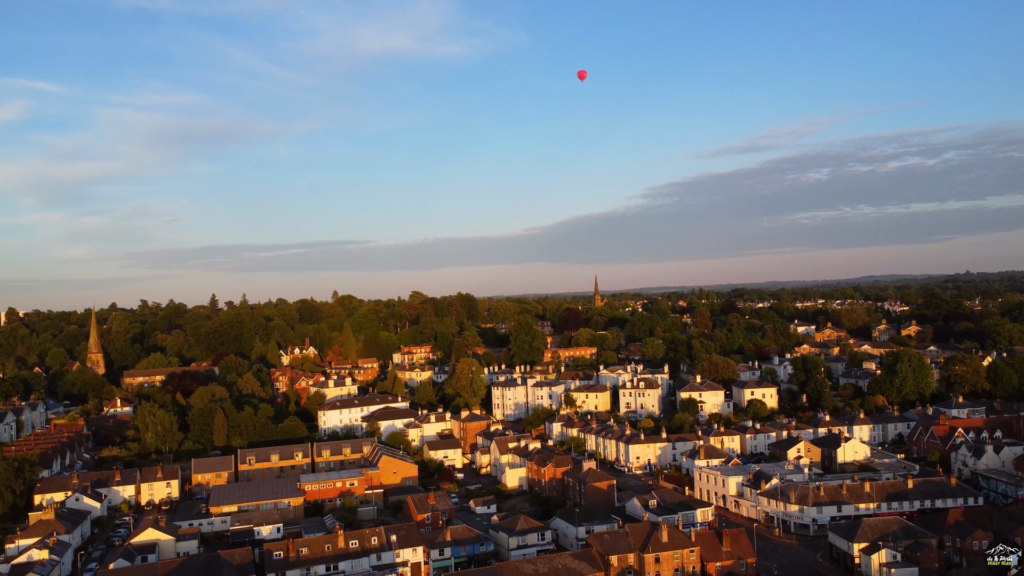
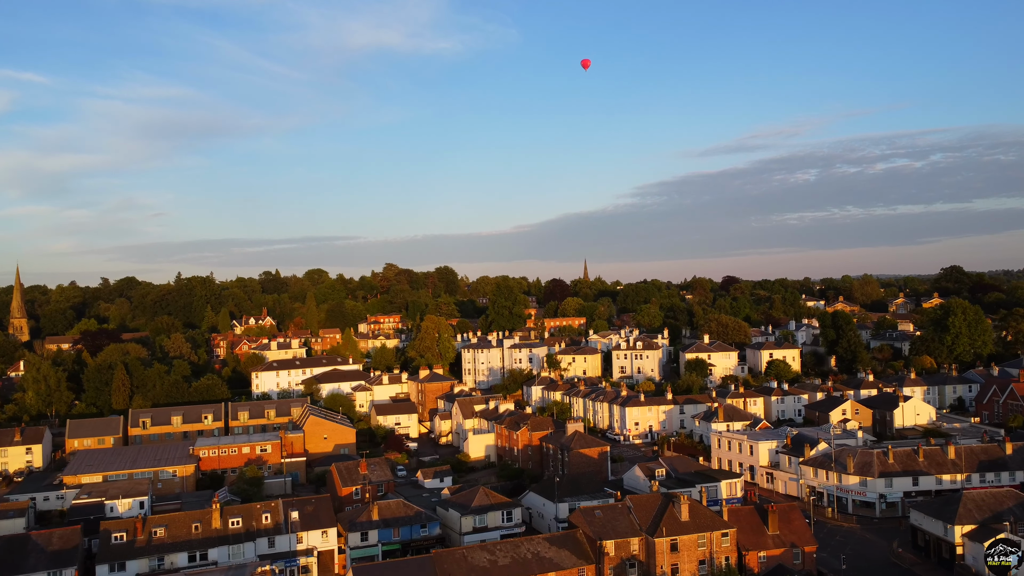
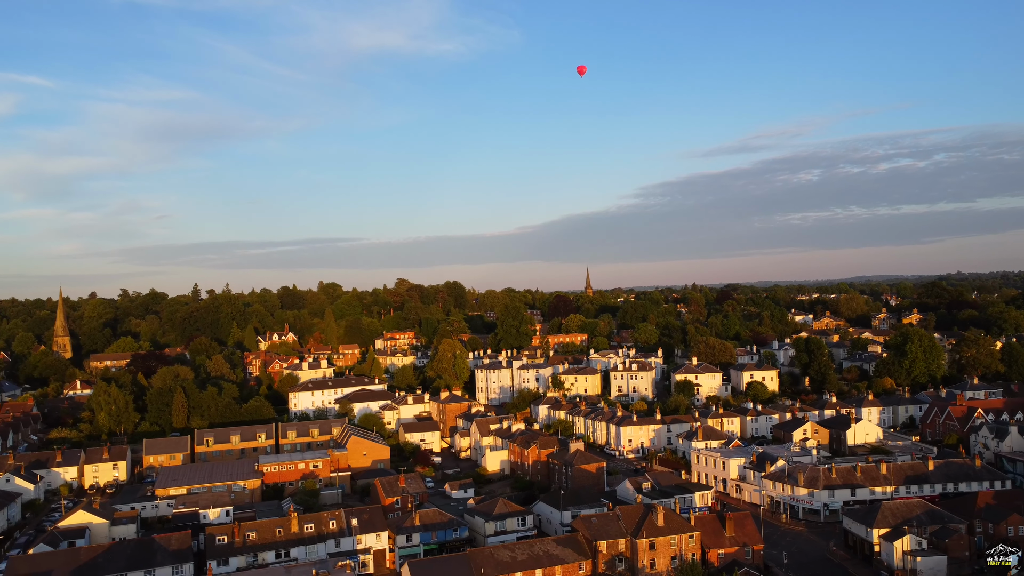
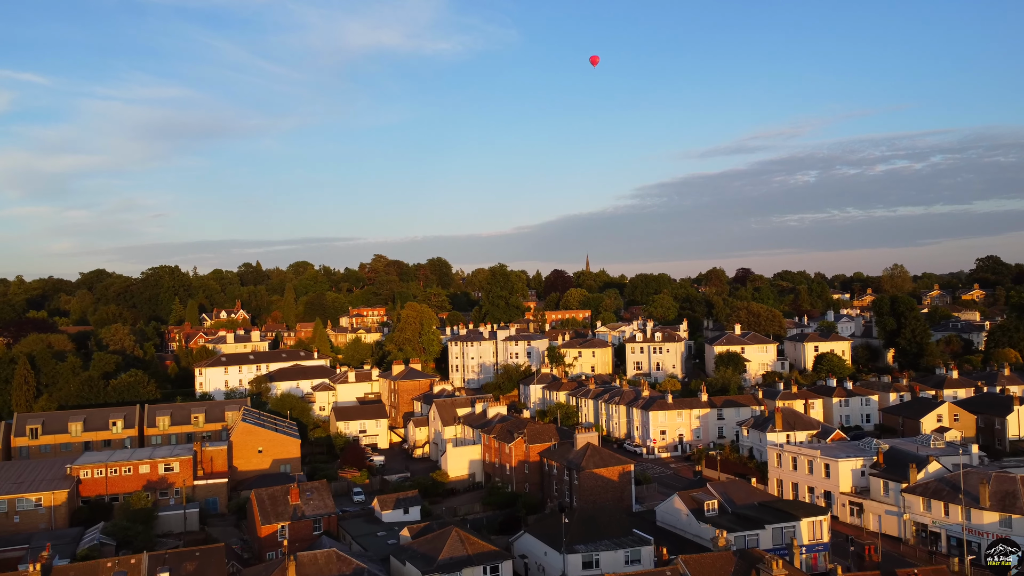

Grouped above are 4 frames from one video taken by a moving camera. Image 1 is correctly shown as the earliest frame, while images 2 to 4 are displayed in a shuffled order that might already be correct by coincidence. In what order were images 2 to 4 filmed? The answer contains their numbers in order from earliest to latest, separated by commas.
3, 2, 4
